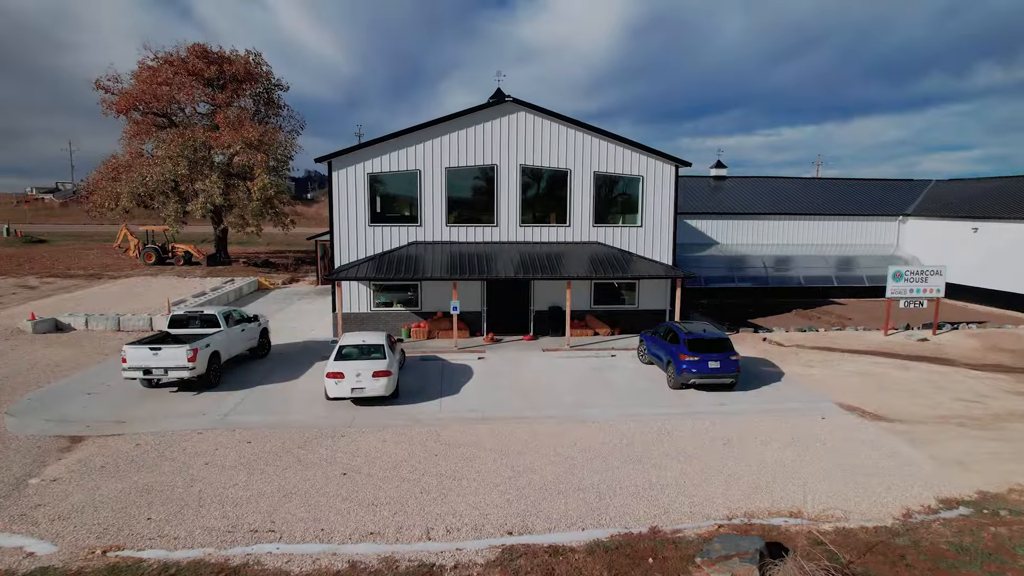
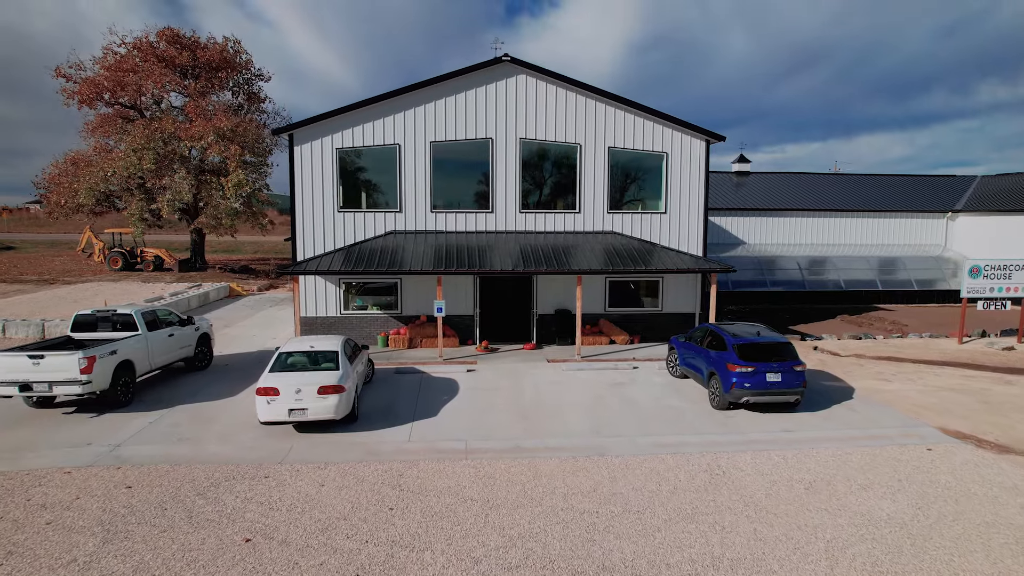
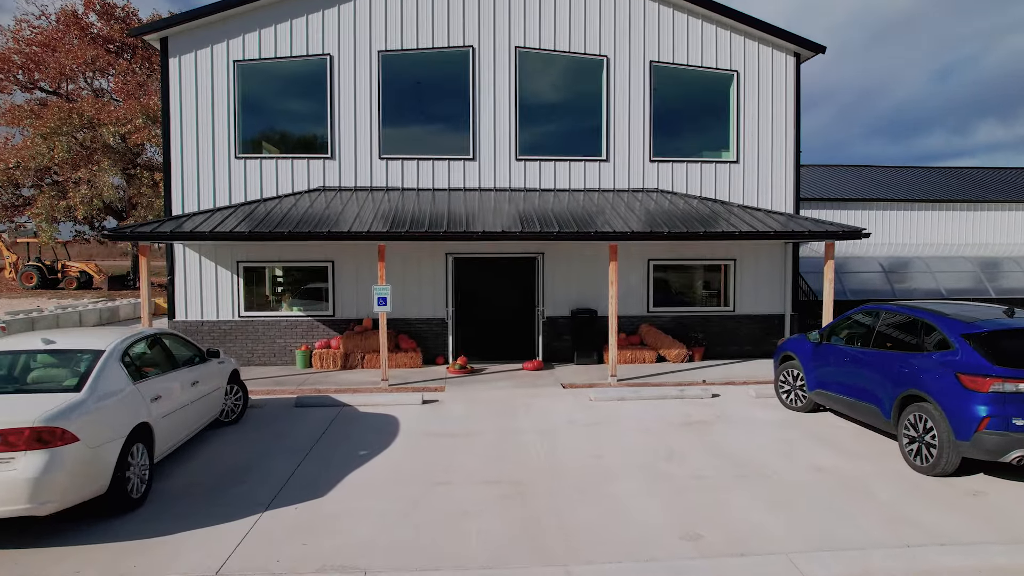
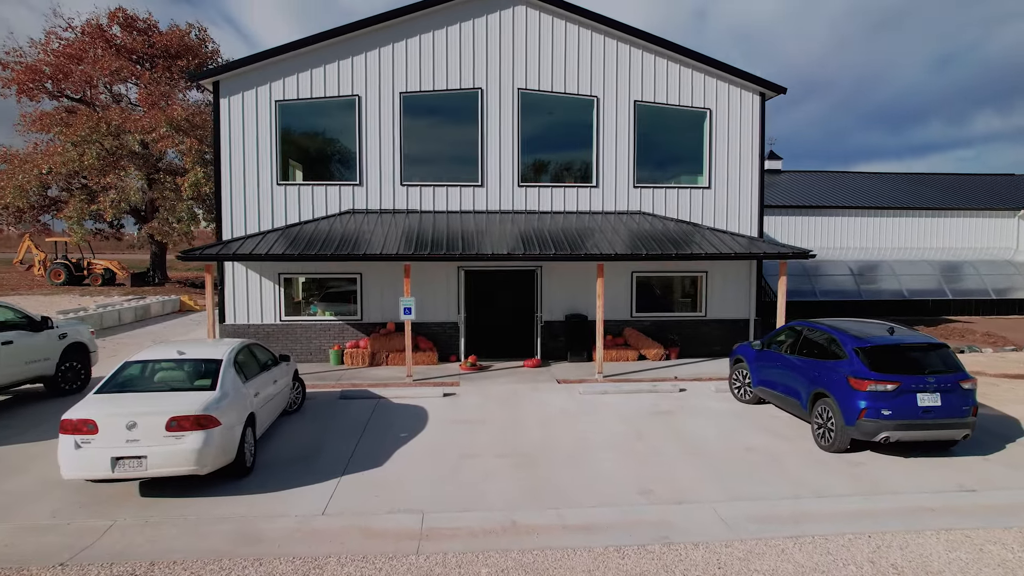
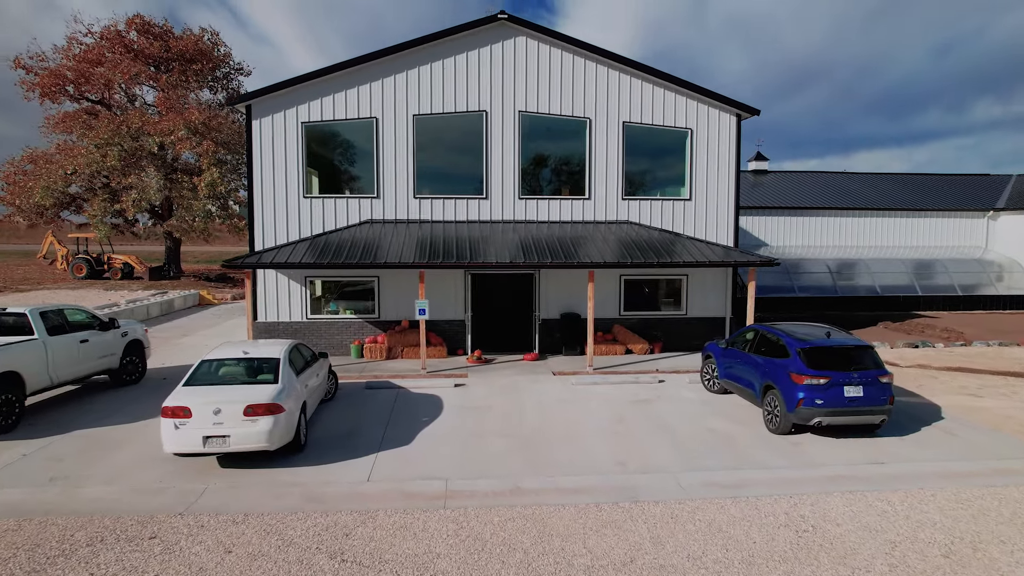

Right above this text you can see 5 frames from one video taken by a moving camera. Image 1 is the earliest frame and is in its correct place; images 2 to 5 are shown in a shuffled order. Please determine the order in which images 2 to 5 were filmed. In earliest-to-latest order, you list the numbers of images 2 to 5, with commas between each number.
2, 5, 4, 3
